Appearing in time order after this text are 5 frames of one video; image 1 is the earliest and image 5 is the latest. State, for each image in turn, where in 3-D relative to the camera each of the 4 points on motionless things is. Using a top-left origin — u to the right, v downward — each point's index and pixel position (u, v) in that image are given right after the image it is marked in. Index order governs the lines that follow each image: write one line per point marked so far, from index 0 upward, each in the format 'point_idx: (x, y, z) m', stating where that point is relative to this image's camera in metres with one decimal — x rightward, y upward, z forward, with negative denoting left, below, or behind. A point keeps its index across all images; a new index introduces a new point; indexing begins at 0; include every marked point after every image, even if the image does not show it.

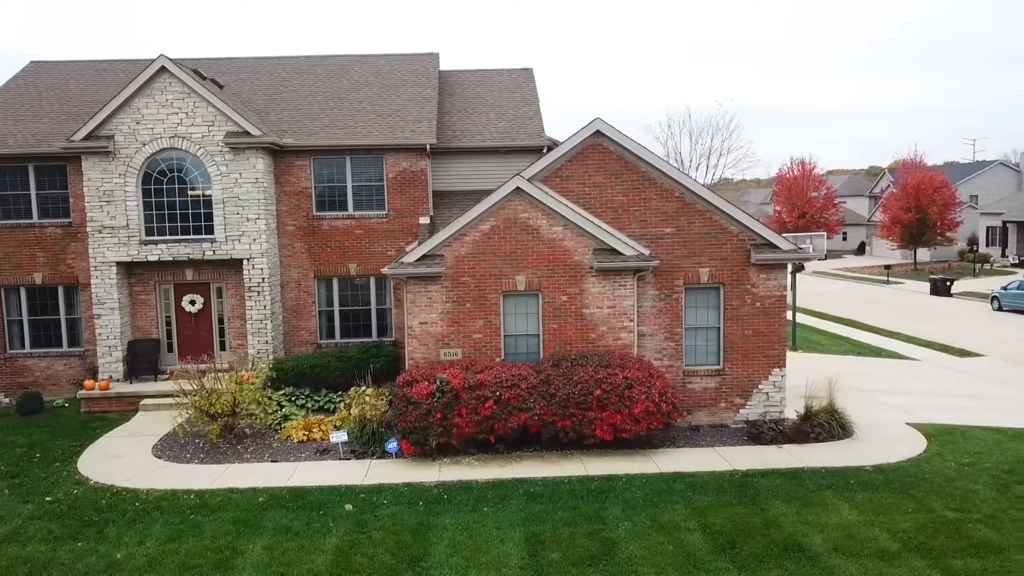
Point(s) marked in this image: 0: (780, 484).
0: (+3.4, -2.5, +10.3) m
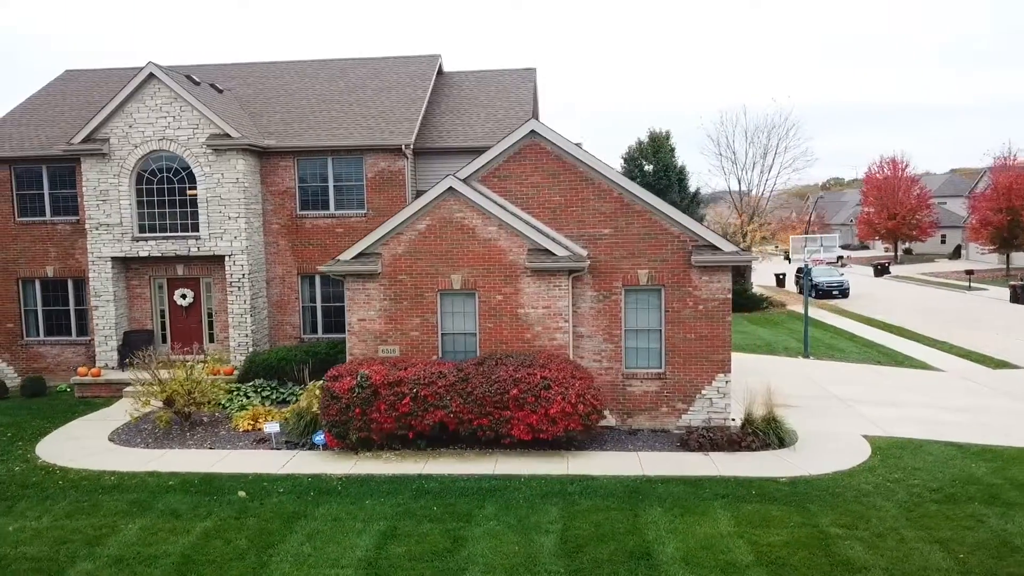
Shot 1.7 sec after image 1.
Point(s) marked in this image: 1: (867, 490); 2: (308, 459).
0: (+2.0, -2.5, +10.1) m
1: (+4.5, -2.5, +10.1) m
2: (-3.0, -2.5, +11.9) m
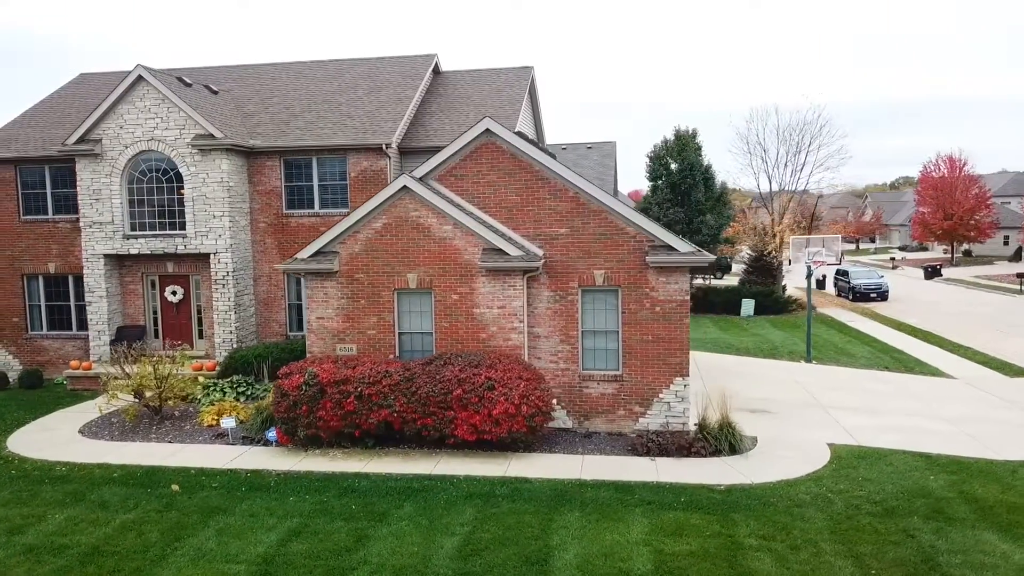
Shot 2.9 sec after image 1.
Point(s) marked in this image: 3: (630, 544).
0: (+1.1, -2.6, +9.9) m
1: (+3.5, -2.6, +9.8) m
2: (-3.8, -2.5, +12.0) m
3: (+1.3, -2.7, +8.5) m
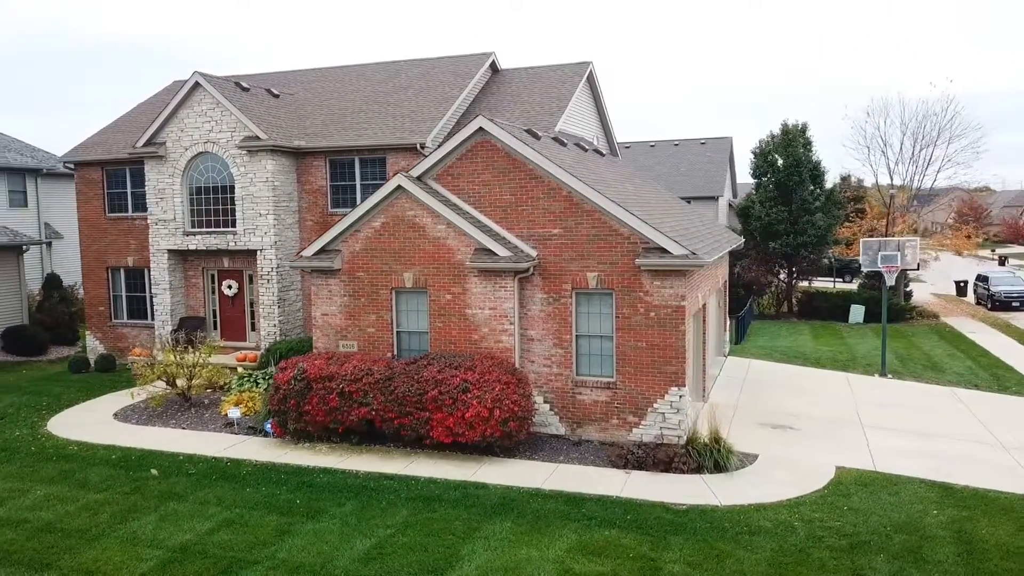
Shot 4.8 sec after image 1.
0: (+0.4, -2.6, +9.5) m
1: (+2.8, -2.7, +9.0) m
2: (-4.0, -2.4, +12.5) m
3: (+0.3, -2.7, +8.1) m
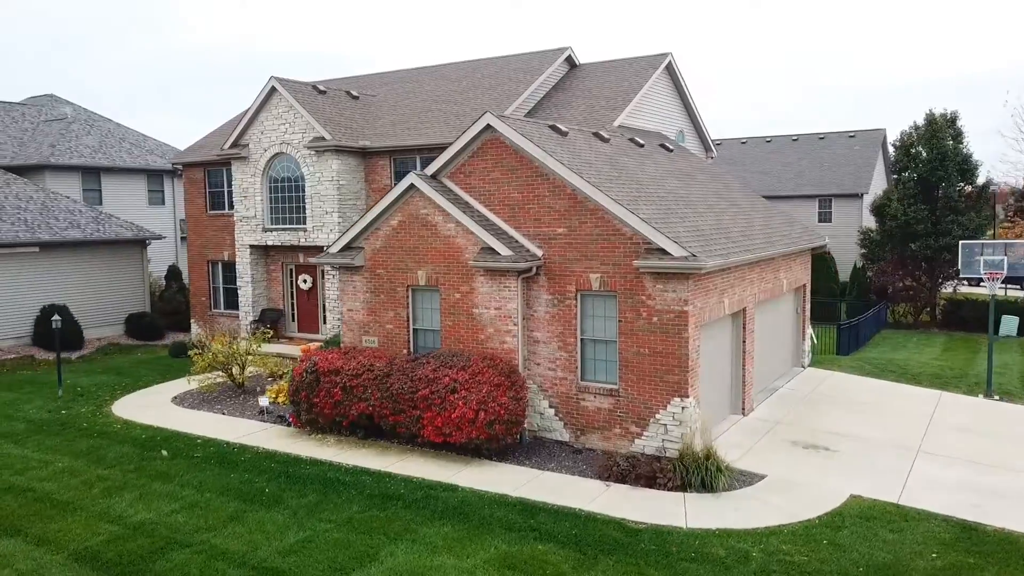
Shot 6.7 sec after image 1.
0: (-0.2, -2.6, +9.2) m
1: (+2.0, -2.7, +8.2) m
2: (-3.9, -2.3, +13.0) m
3: (-0.6, -2.7, +7.9) m
